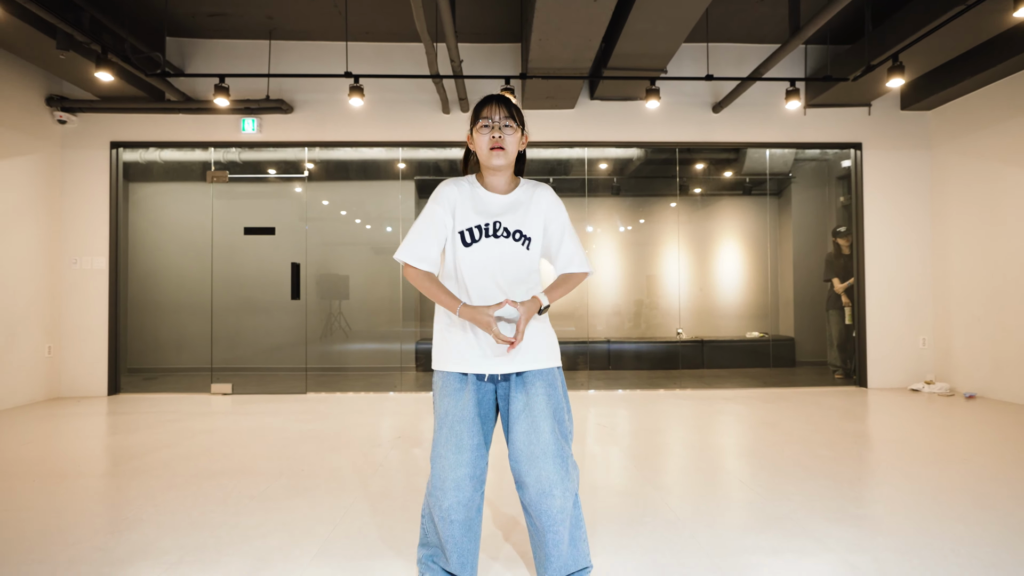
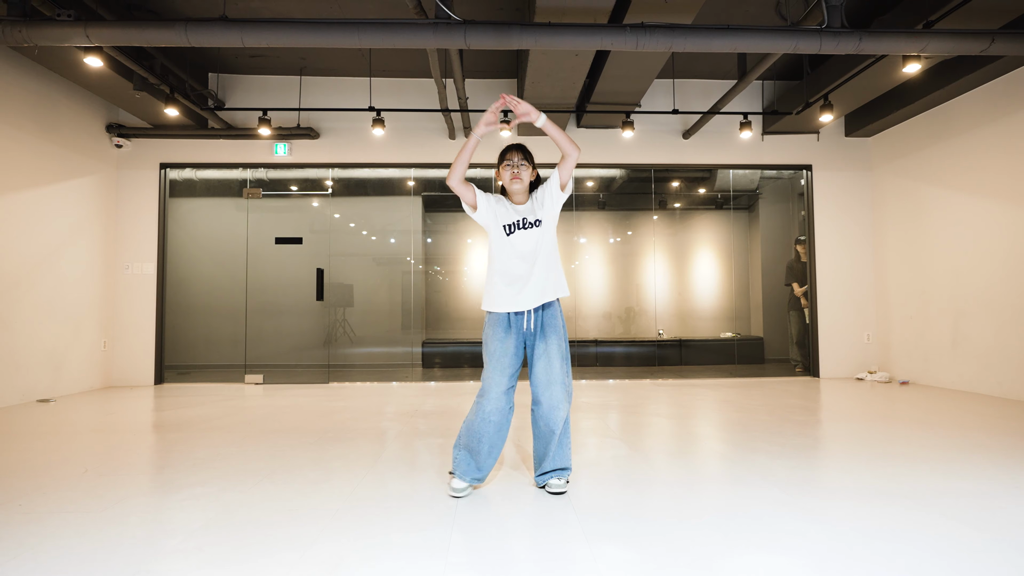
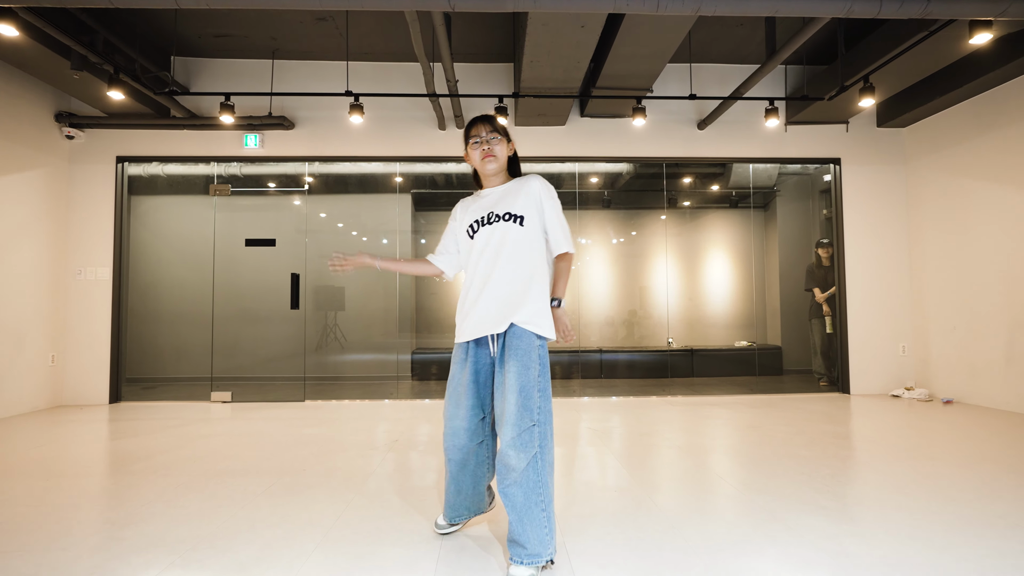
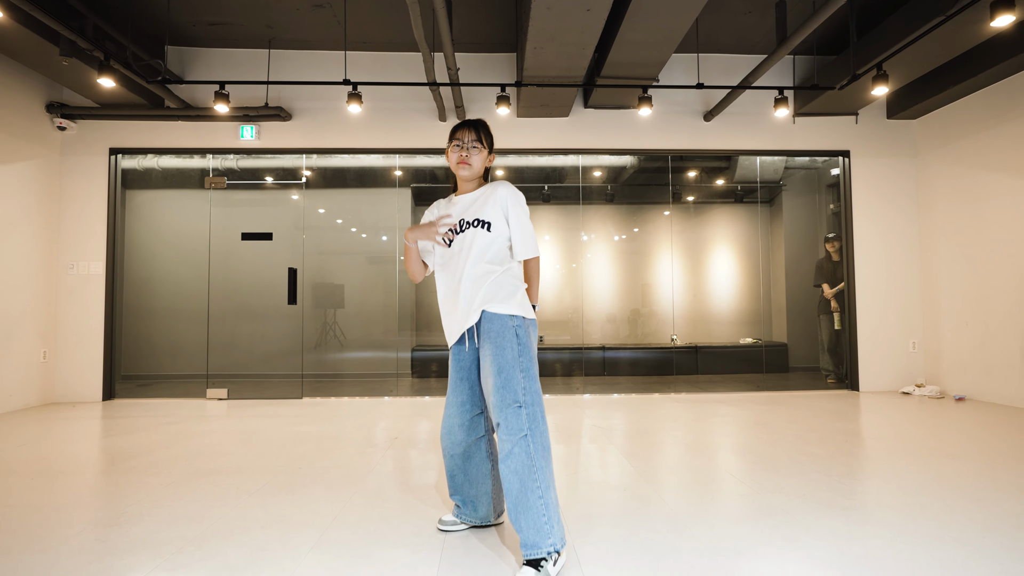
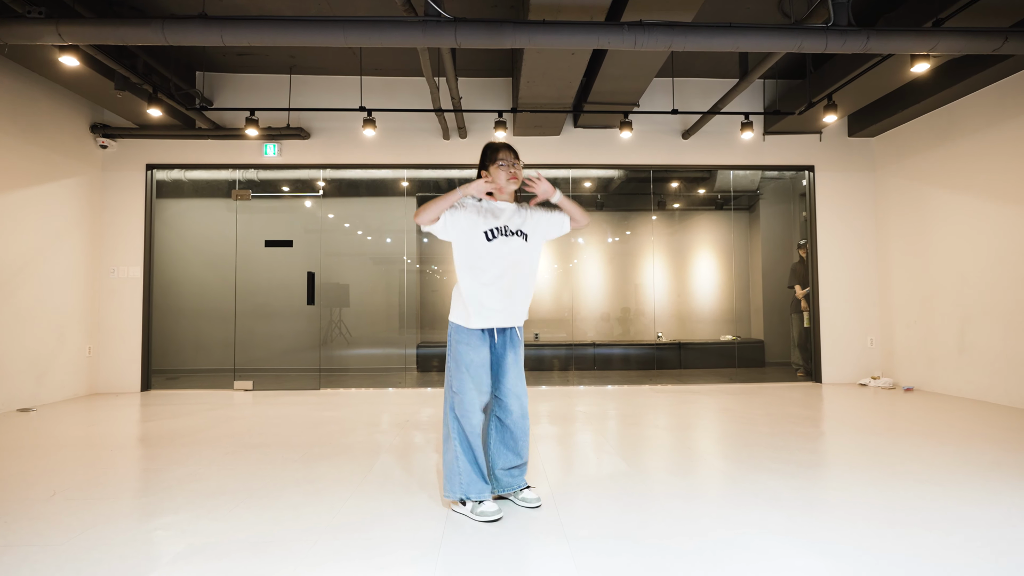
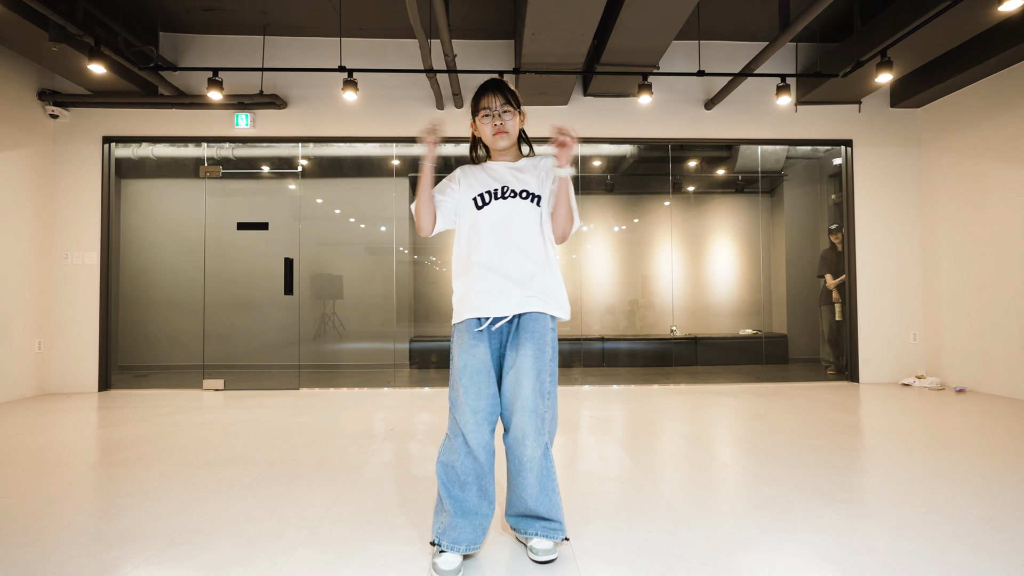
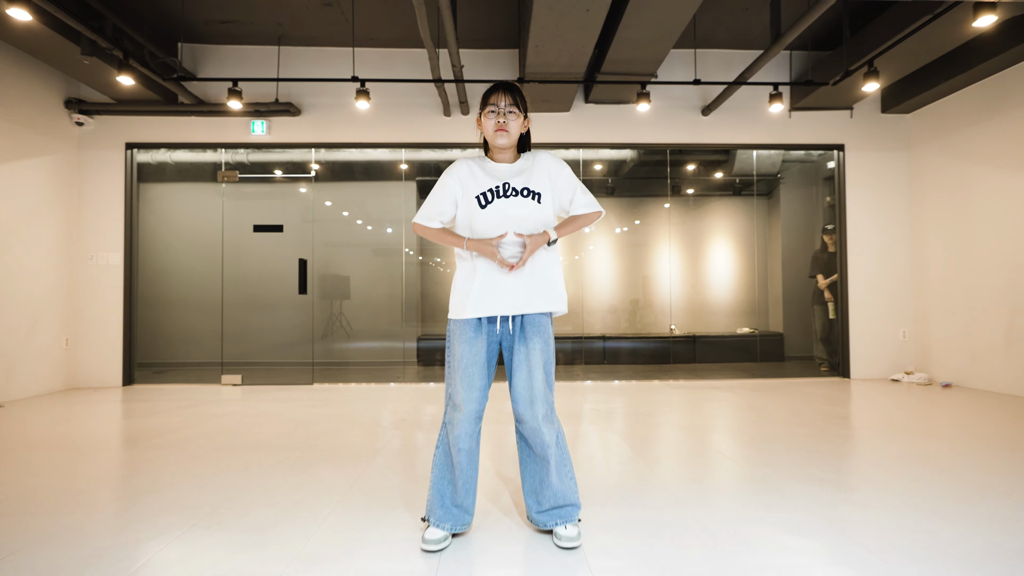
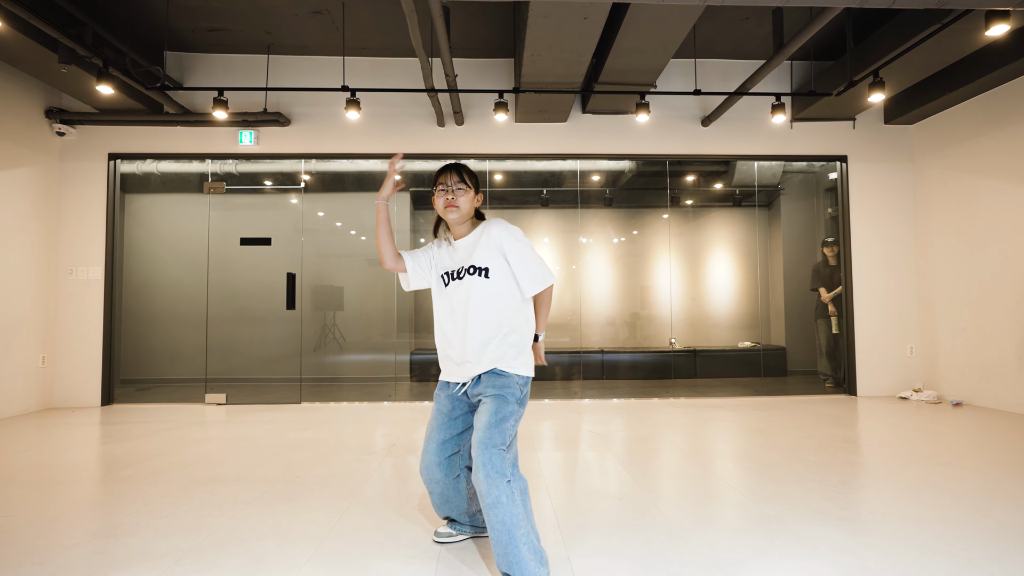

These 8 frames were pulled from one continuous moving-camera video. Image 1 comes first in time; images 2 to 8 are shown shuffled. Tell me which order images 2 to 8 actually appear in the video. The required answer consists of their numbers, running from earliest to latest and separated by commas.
7, 2, 3, 8, 4, 5, 6
